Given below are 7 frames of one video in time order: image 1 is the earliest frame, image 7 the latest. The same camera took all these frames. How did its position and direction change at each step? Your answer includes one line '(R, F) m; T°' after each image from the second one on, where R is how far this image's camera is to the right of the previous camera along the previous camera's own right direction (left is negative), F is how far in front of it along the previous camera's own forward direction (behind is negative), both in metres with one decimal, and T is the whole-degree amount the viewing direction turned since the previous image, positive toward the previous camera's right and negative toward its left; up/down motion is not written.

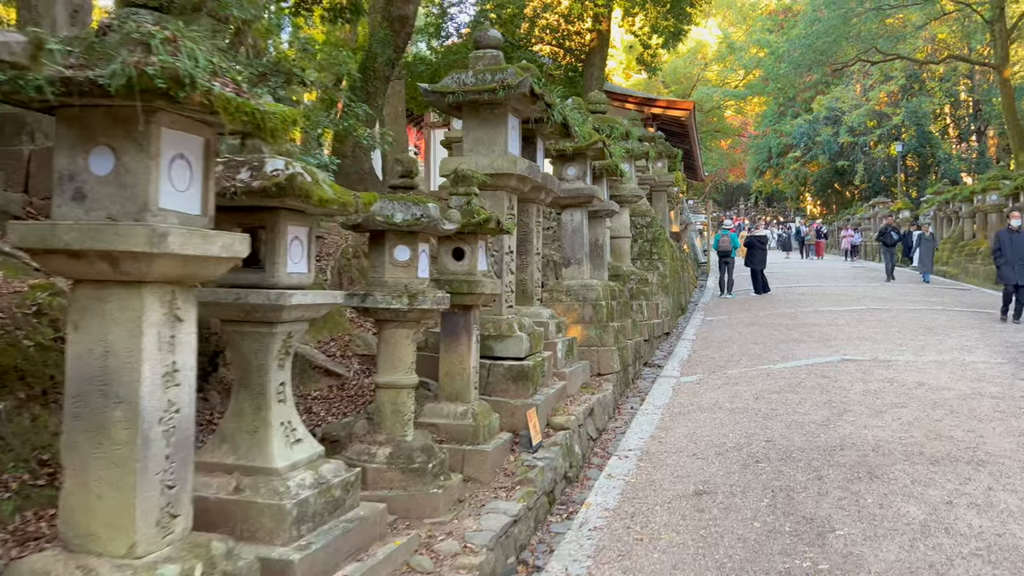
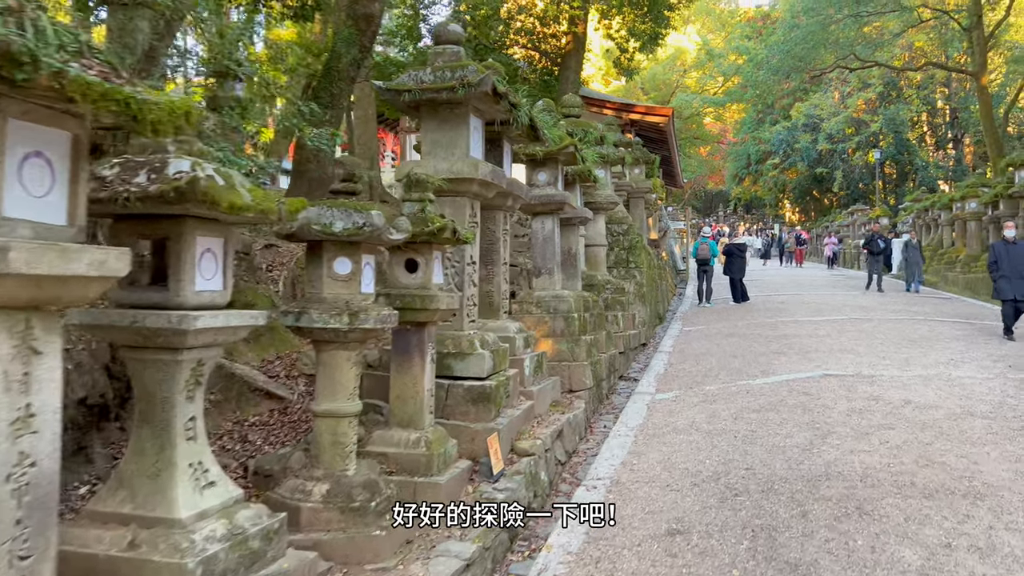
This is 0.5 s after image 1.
(+0.1, +0.4) m; +1°
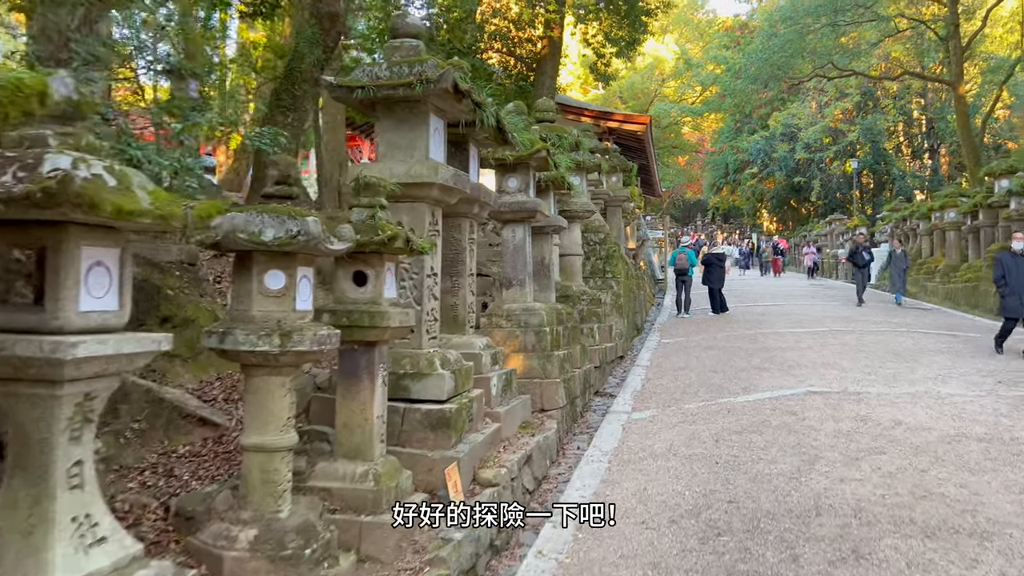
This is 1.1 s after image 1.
(+0.1, +0.4) m; +1°
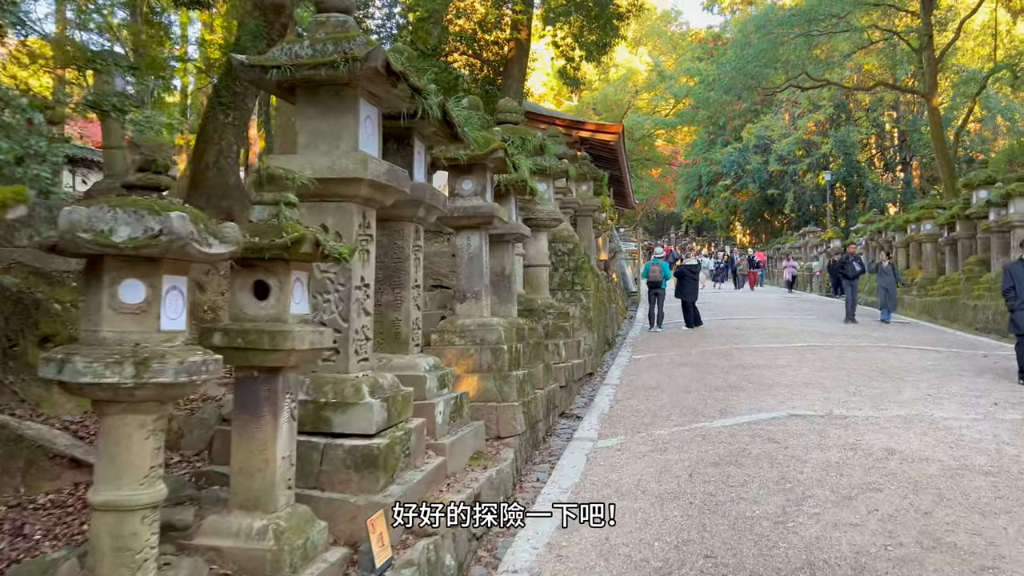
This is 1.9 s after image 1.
(+0.1, +0.6) m; +2°
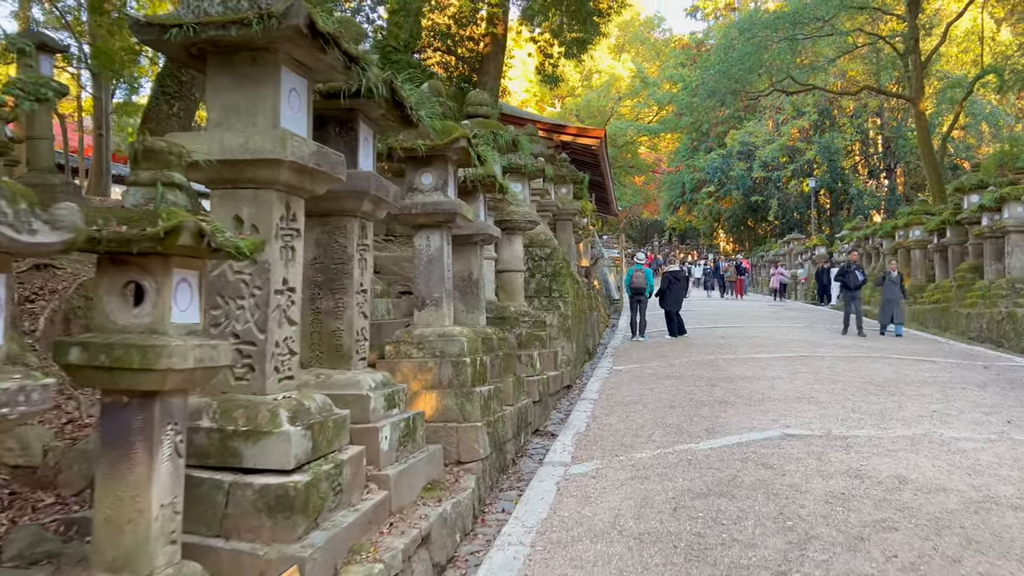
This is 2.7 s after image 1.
(+0.1, +0.6) m; +1°
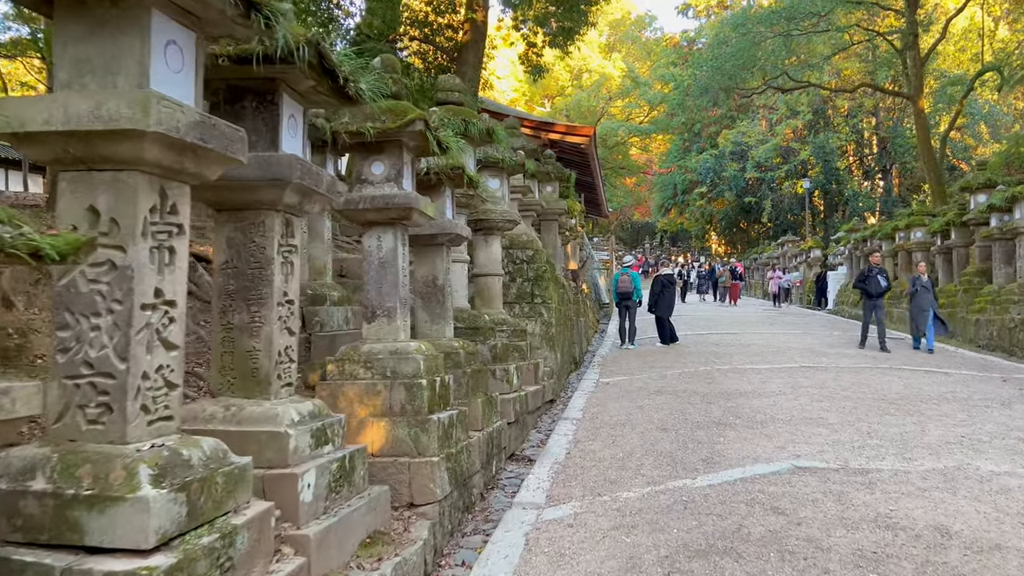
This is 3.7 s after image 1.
(+0.1, +0.7) m; +1°
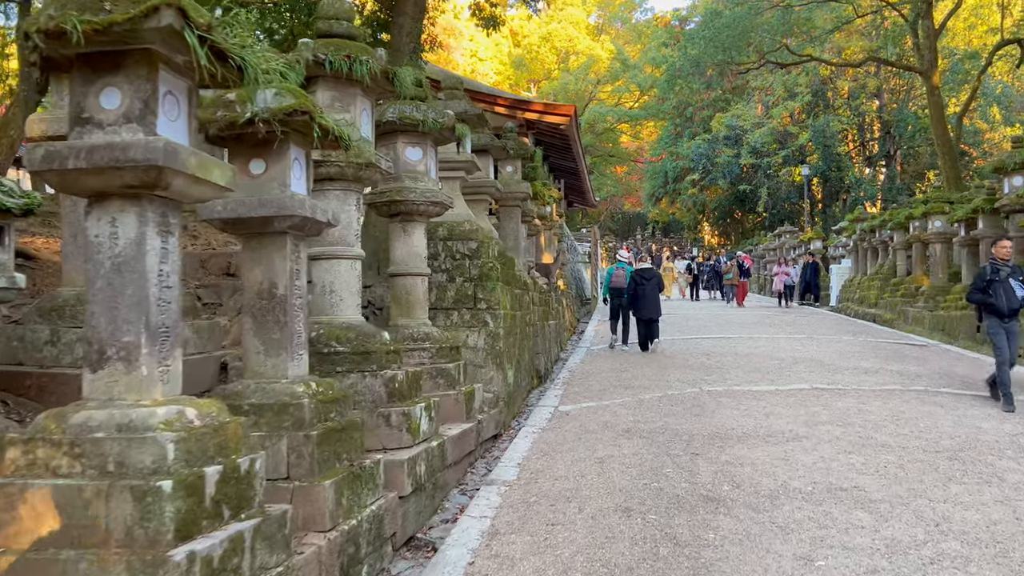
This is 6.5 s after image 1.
(+0.5, +1.8) m; 0°
